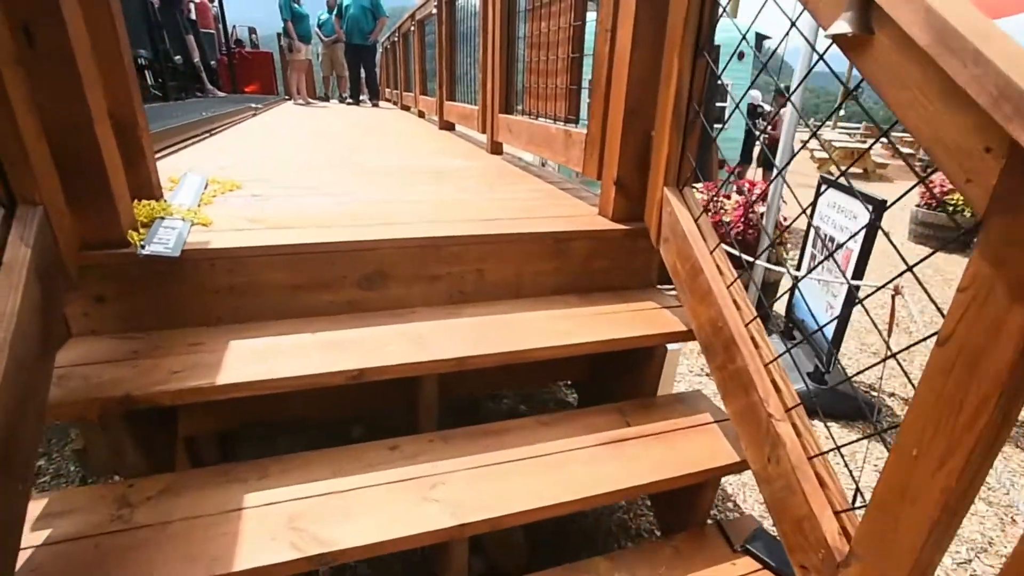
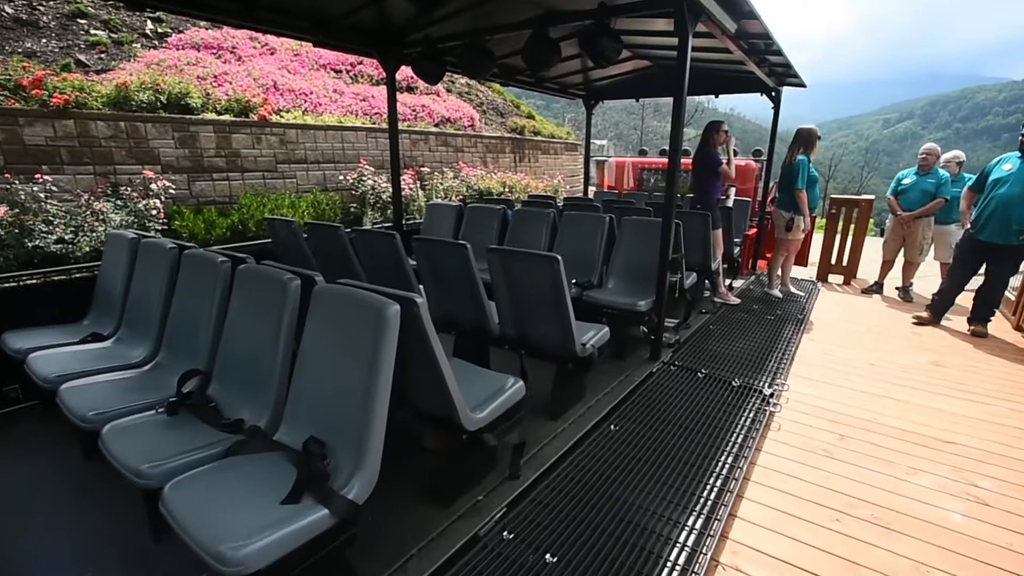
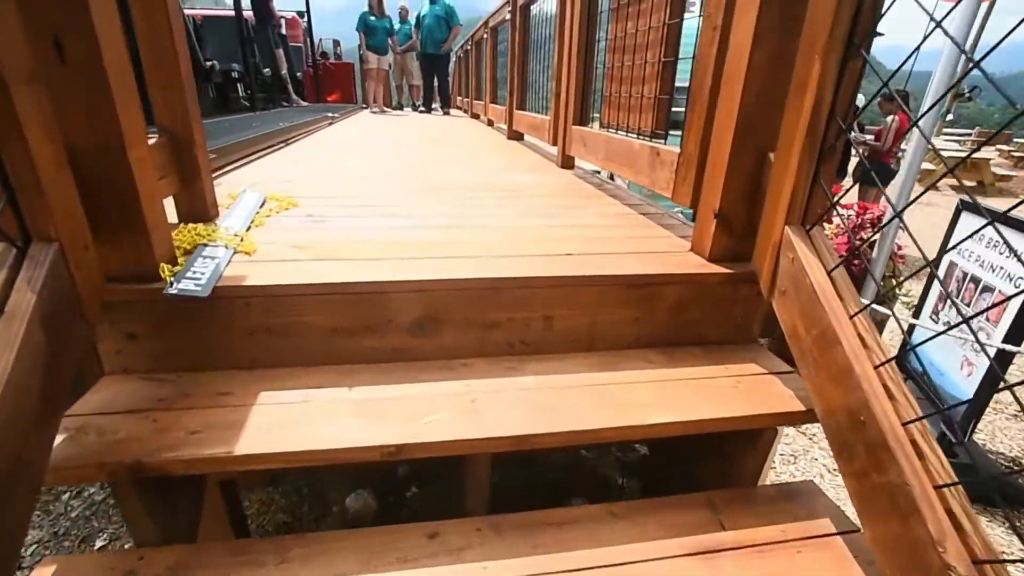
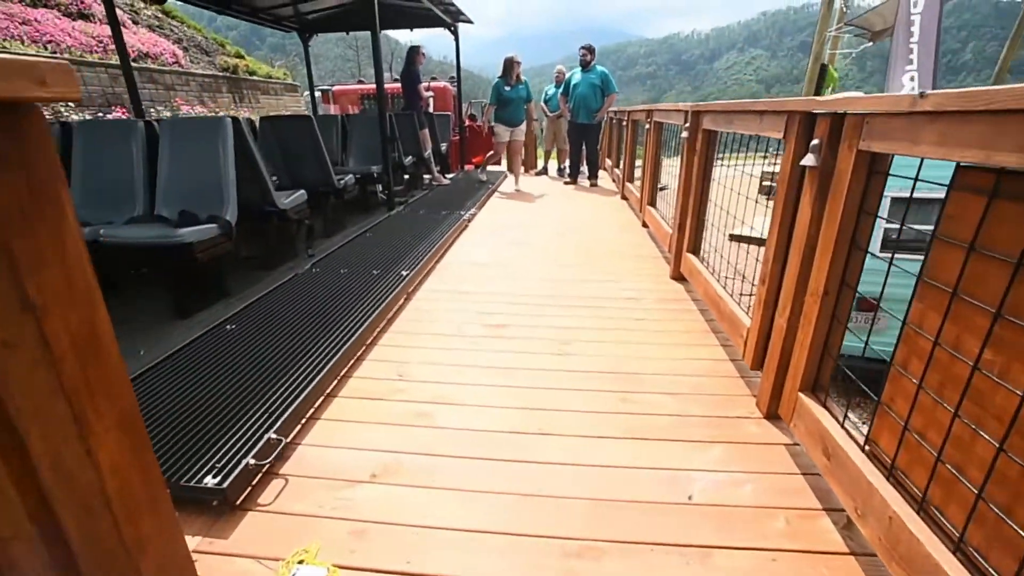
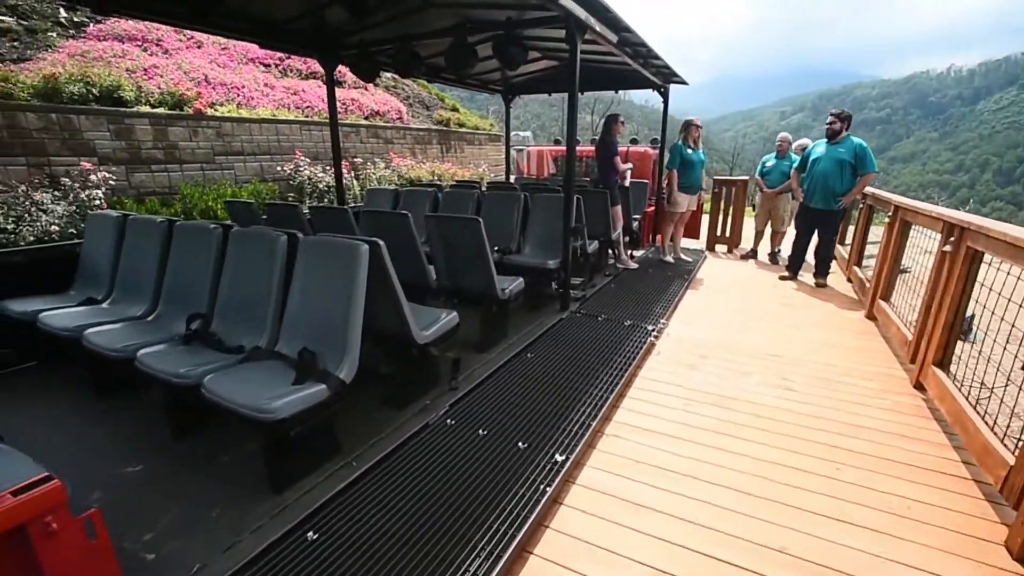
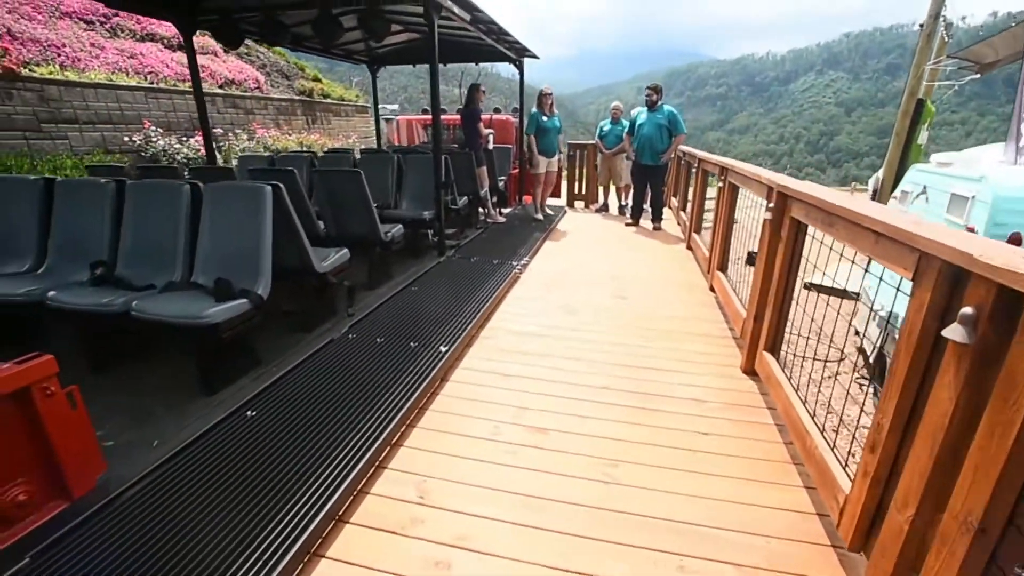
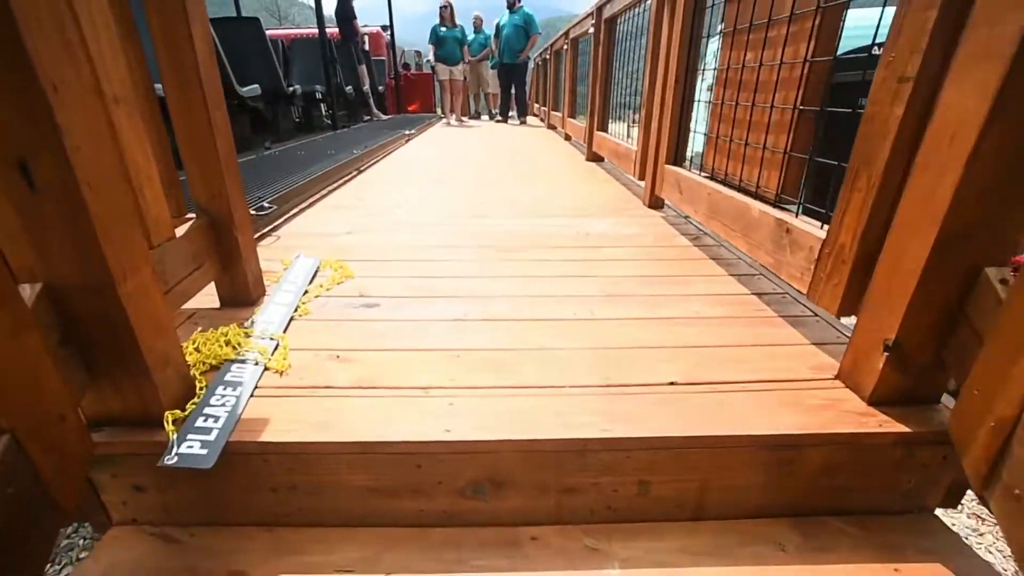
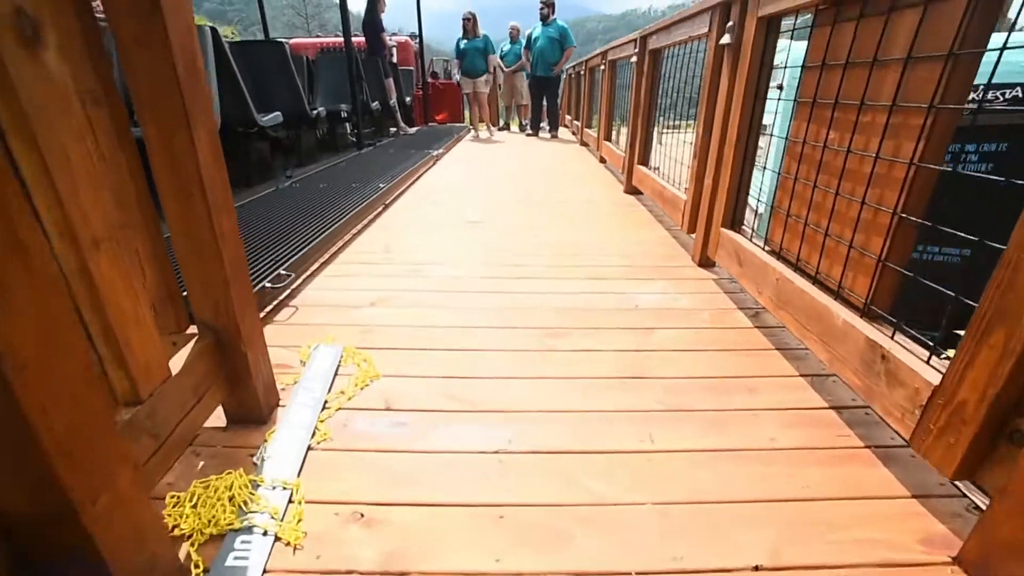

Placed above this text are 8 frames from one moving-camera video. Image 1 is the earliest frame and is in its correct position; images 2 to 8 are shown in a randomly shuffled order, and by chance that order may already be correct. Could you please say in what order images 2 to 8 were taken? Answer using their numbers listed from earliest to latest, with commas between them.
3, 7, 8, 4, 6, 5, 2
